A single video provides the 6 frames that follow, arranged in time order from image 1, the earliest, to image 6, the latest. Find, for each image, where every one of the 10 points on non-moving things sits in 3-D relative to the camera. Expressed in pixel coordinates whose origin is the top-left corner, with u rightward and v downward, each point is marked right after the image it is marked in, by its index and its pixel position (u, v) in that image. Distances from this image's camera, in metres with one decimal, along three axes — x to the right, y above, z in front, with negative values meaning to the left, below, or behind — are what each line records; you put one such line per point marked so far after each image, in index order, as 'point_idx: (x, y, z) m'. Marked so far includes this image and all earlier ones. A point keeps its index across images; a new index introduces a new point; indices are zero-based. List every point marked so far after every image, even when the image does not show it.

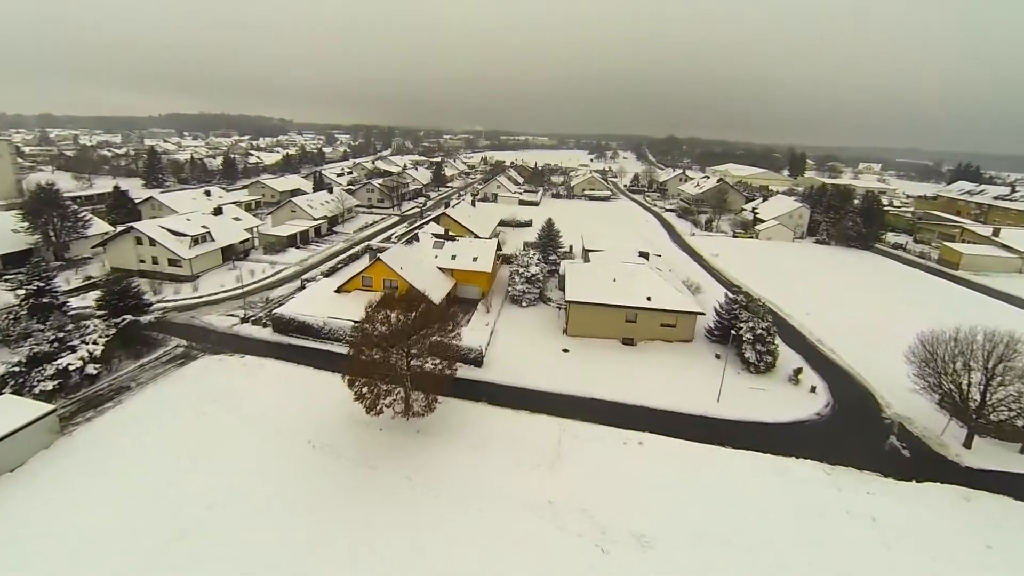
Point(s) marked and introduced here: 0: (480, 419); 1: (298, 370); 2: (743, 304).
0: (-1.3, -6.0, +15.8) m
1: (-11.5, -4.5, +18.9) m
2: (+12.9, -0.9, +19.8) m
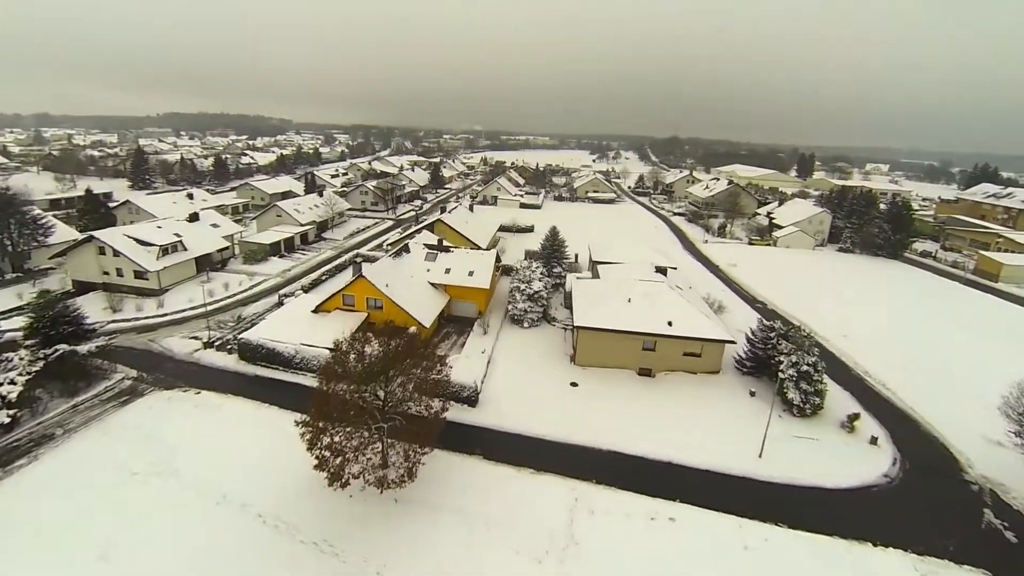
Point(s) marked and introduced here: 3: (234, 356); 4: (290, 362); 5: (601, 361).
0: (-1.4, -7.2, +13.0) m
1: (-11.5, -5.7, +16.1) m
2: (+12.9, -2.1, +16.9) m
3: (-15.7, -3.8, +19.7) m
4: (-11.8, -4.0, +18.6) m
5: (+4.9, -4.0, +19.1) m
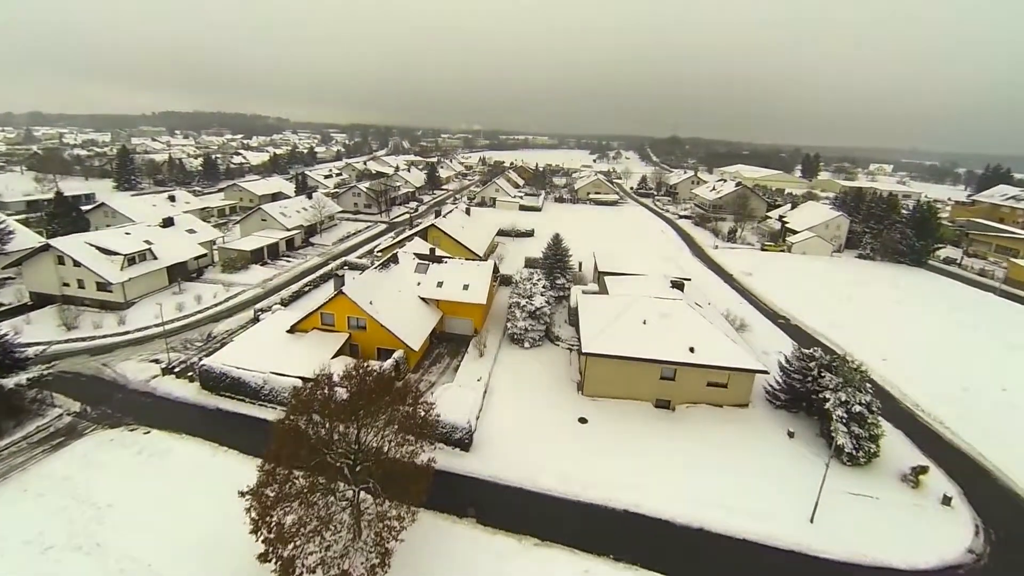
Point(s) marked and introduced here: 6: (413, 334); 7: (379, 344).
0: (-1.4, -8.1, +10.6) m
1: (-11.5, -6.6, +13.7) m
2: (+12.9, -3.1, +14.6) m
3: (-15.7, -4.8, +17.3) m
4: (-11.8, -4.9, +16.2) m
5: (+4.8, -4.9, +16.7) m
6: (-5.5, -2.6, +19.4) m
7: (-7.3, -3.1, +19.1) m
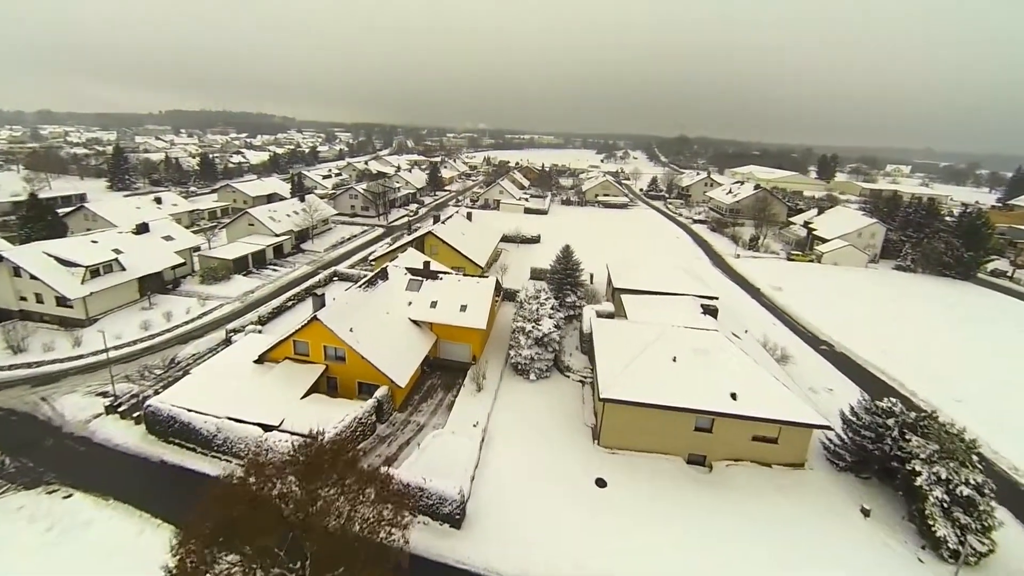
0: (-1.4, -9.3, +7.9) m
1: (-11.5, -7.7, +11.1) m
2: (+13.0, -4.4, +11.6) m
3: (-15.6, -5.9, +14.7) m
4: (-11.7, -6.0, +13.6) m
5: (+4.9, -6.2, +13.9) m
6: (-5.3, -3.7, +16.6) m
7: (-7.1, -4.2, +16.4) m
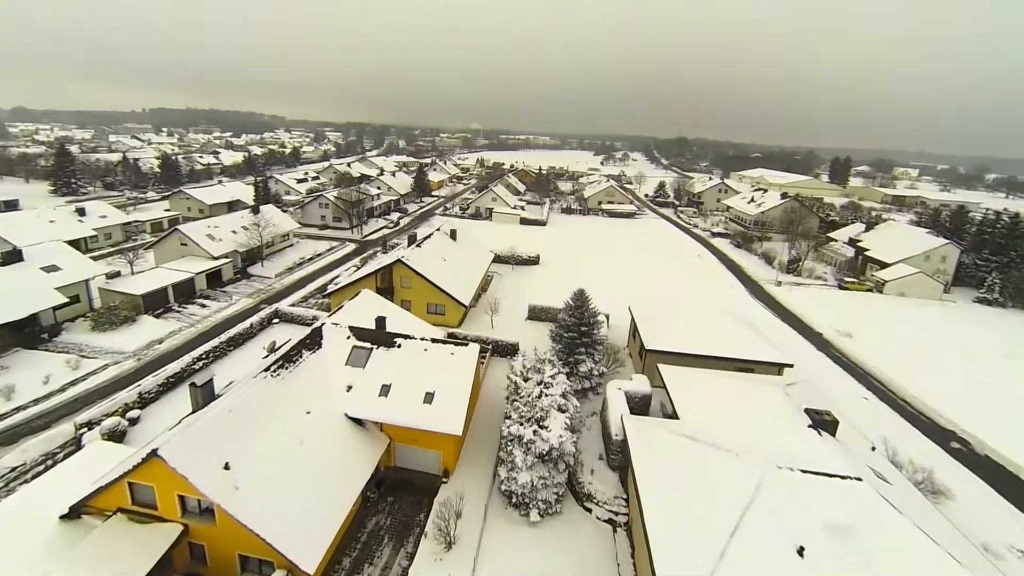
0: (-1.5, -12.2, +1.1) m
1: (-11.7, -10.7, +4.2) m
2: (+12.8, -7.3, +5.1) m
3: (-15.8, -8.8, +7.8) m
4: (-11.9, -8.9, +6.7) m
5: (+4.7, -9.1, +7.2) m
6: (-5.6, -6.6, +9.9) m
7: (-7.4, -7.1, +9.6) m
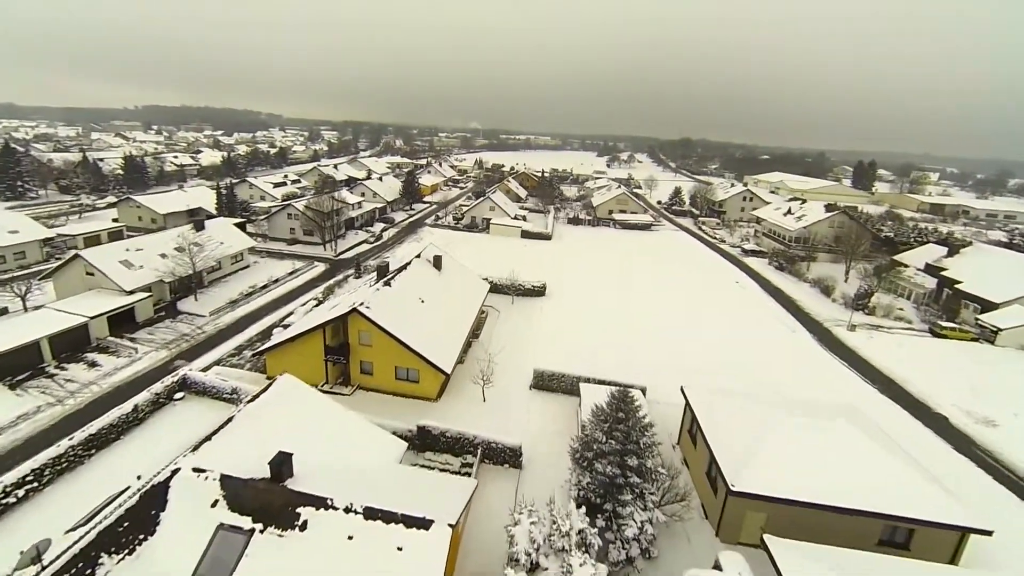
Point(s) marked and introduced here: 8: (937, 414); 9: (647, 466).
0: (-1.6, -15.2, -5.6) m
1: (-11.7, -13.5, -2.5) m
2: (+12.7, -10.3, -1.6) m
3: (-15.9, -11.6, +1.1) m
4: (-12.0, -11.8, 0.0) m
5: (+4.6, -12.0, +0.5) m
6: (-5.7, -9.5, +3.2) m
7: (-7.4, -10.0, +2.9) m
8: (+20.0, -5.8, +16.6) m
9: (+3.9, -5.2, +10.2) m
